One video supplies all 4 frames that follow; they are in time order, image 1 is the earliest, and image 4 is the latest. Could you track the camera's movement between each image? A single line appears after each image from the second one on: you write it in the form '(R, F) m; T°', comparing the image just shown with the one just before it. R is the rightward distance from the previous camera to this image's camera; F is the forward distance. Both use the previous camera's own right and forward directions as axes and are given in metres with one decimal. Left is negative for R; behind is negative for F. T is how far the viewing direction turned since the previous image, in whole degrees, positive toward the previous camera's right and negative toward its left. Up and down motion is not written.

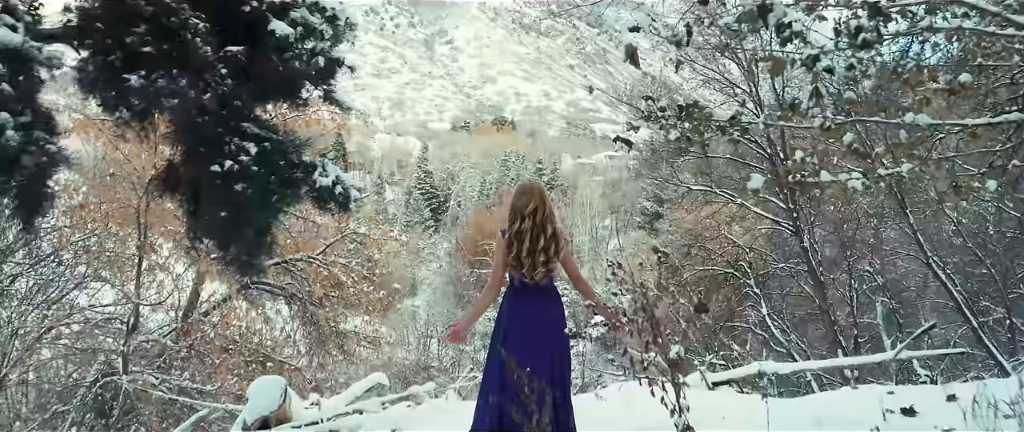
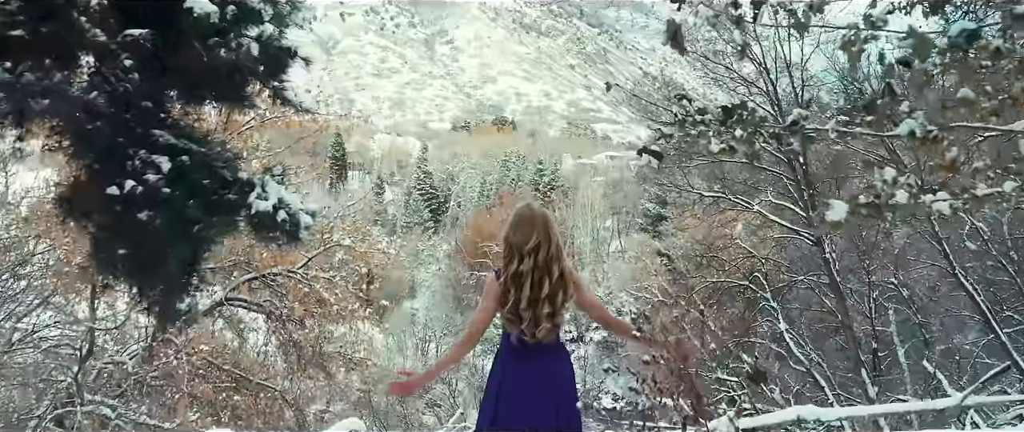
(0.0, +0.8) m; 0°
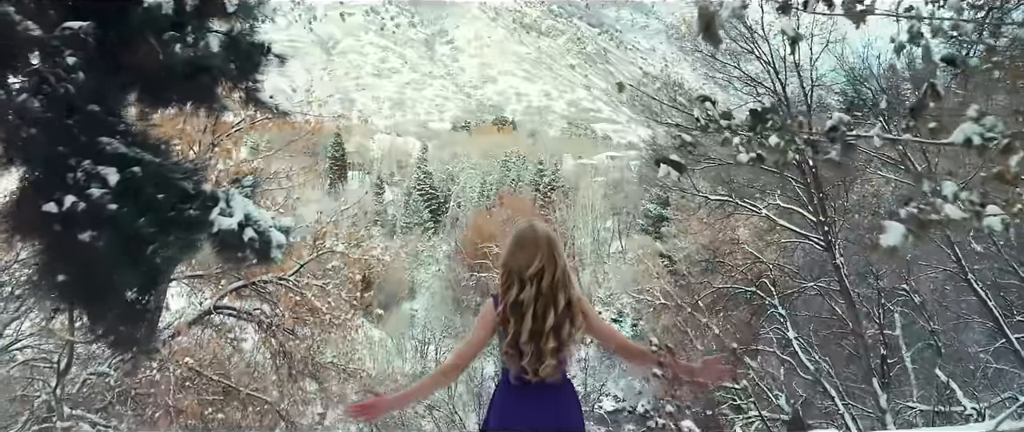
(0.0, +0.3) m; 0°
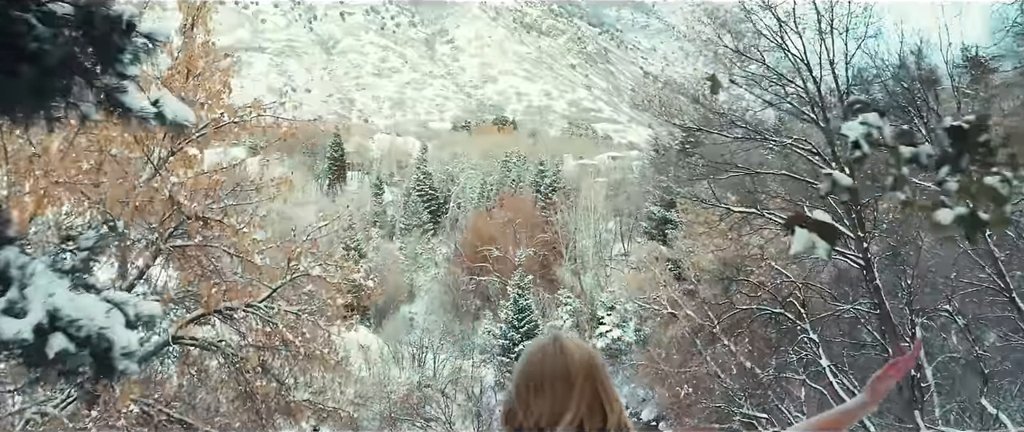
(0.0, +1.1) m; 0°
